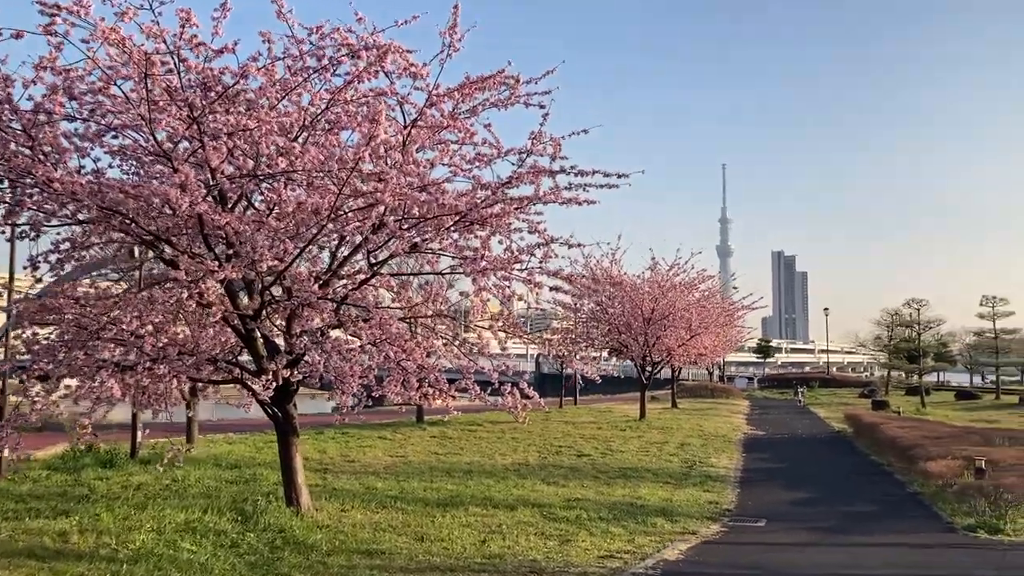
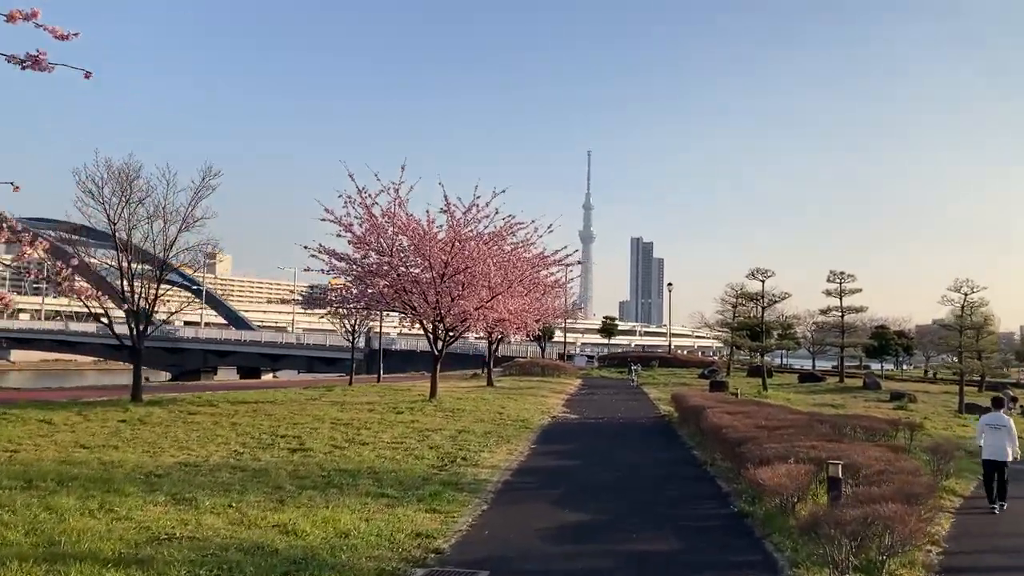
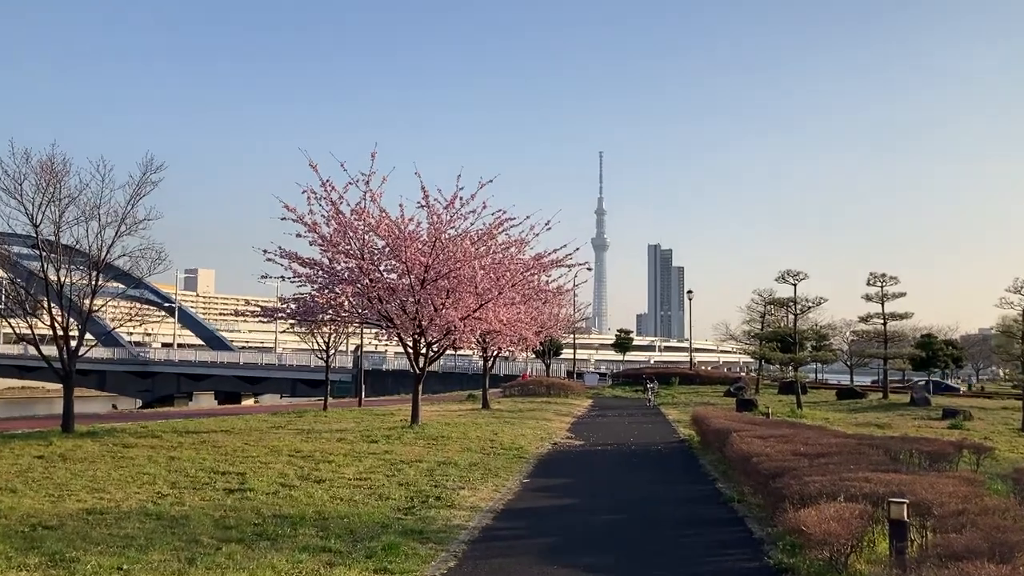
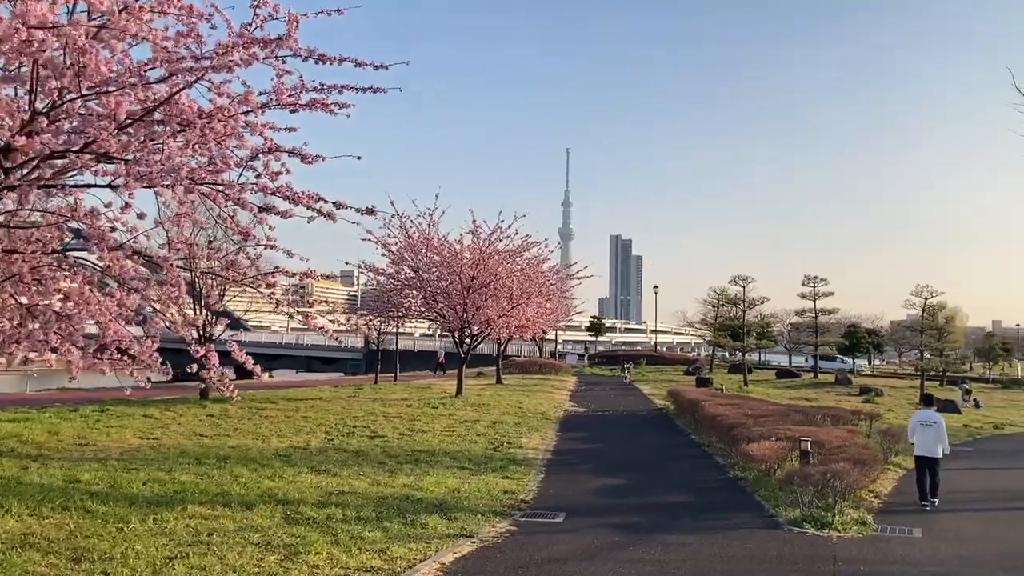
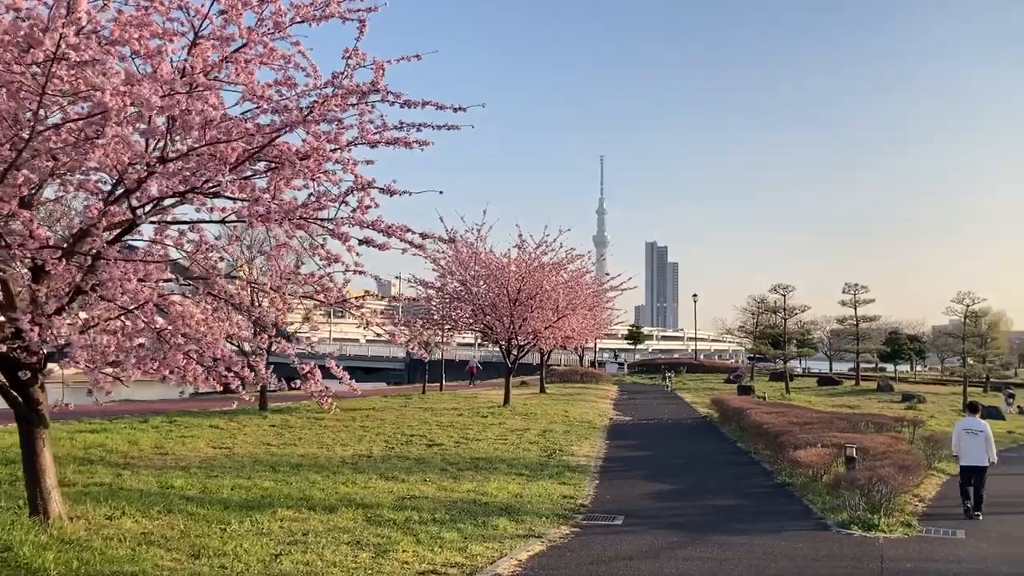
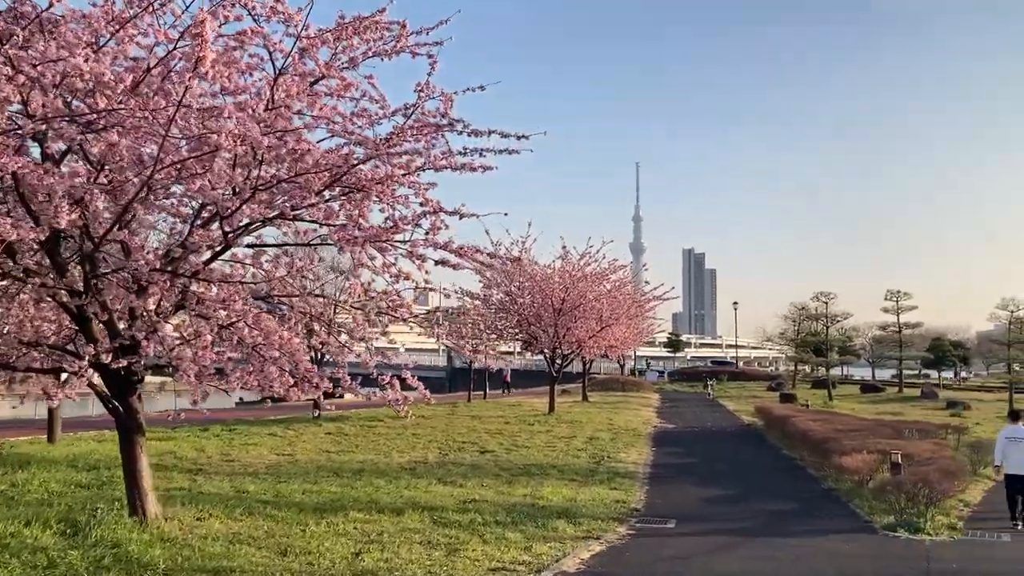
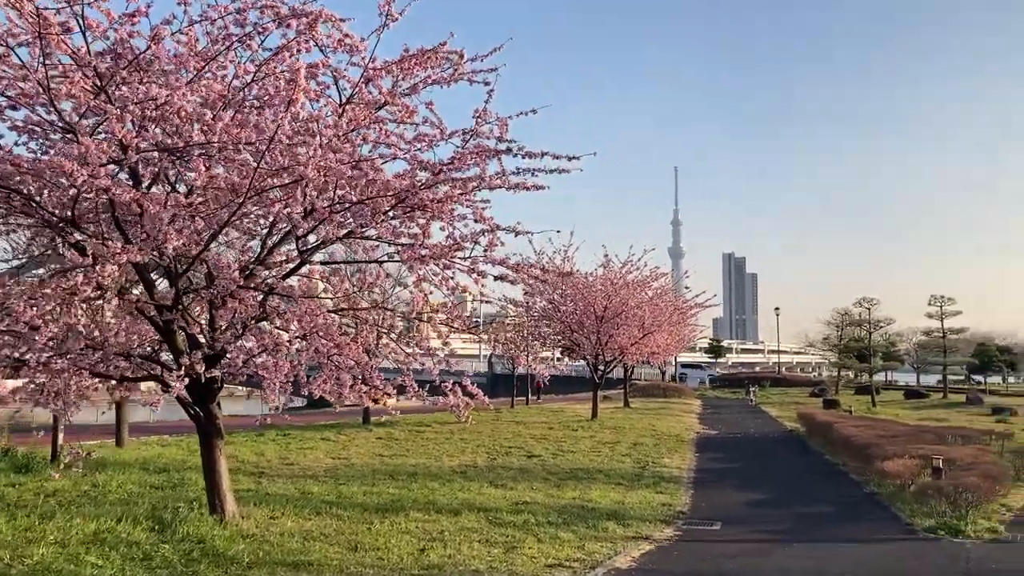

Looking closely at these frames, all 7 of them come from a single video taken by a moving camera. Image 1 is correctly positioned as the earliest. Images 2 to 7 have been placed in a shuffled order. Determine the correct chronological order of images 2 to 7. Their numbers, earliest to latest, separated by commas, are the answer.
7, 6, 5, 4, 2, 3
